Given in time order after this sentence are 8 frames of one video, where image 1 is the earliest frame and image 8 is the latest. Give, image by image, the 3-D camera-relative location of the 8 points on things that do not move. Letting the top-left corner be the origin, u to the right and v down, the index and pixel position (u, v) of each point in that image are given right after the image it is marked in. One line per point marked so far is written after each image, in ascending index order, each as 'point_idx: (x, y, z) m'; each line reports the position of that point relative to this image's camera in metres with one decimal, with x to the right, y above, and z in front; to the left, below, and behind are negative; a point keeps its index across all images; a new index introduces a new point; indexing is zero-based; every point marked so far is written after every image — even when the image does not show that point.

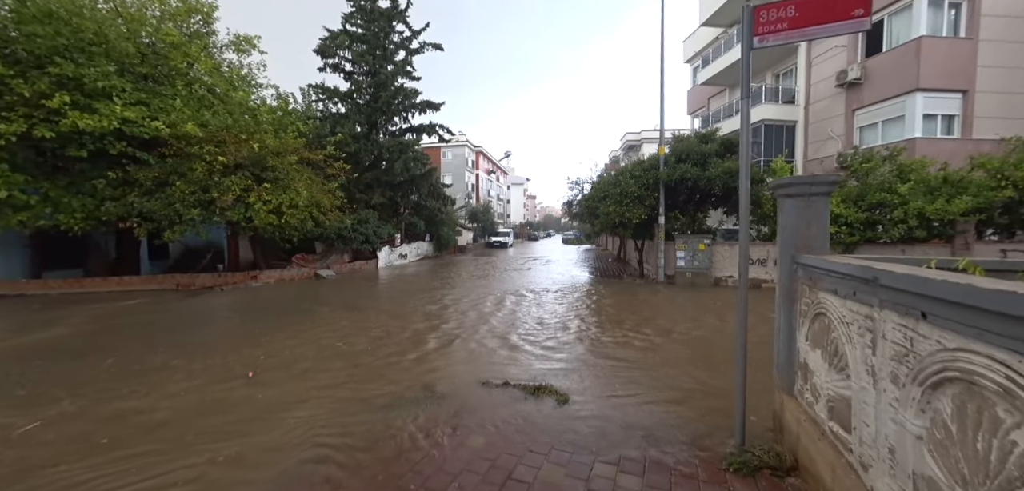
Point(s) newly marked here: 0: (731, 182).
0: (+8.3, +2.4, +14.9) m
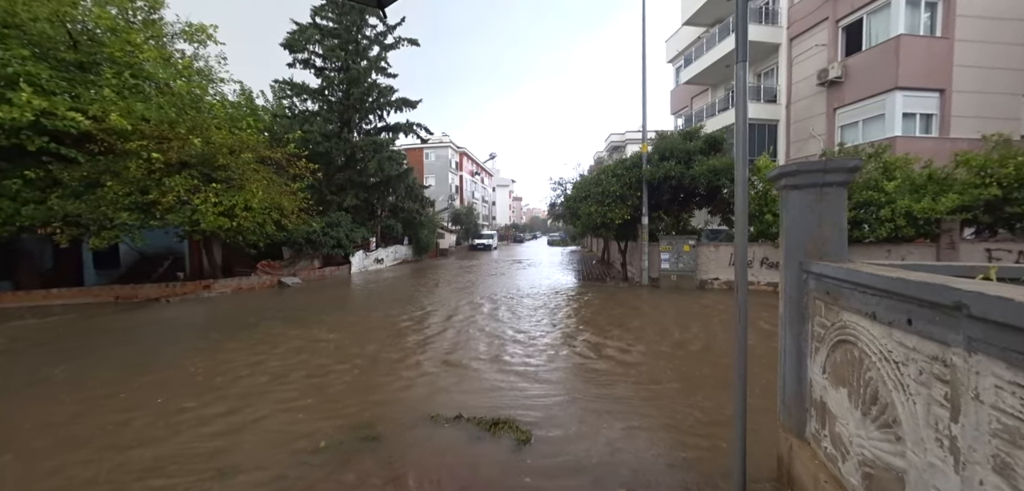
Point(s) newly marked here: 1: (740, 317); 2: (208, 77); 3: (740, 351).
0: (+7.4, +2.4, +14.4) m
1: (+1.7, -0.5, +2.9) m
2: (-11.3, +6.0, +15.2) m
3: (+1.7, -0.8, +2.9) m
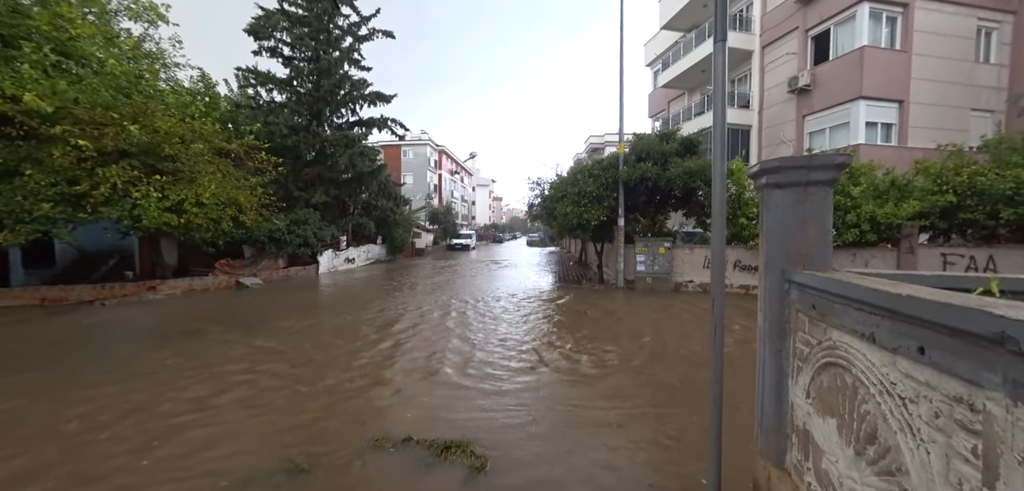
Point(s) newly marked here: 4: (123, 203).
0: (+6.5, +2.3, +14.4) m
1: (+1.3, -0.6, +2.5) m
2: (-12.2, +6.1, +14.2) m
3: (+1.3, -0.8, +2.6) m
4: (-10.6, +1.3, +10.8) m
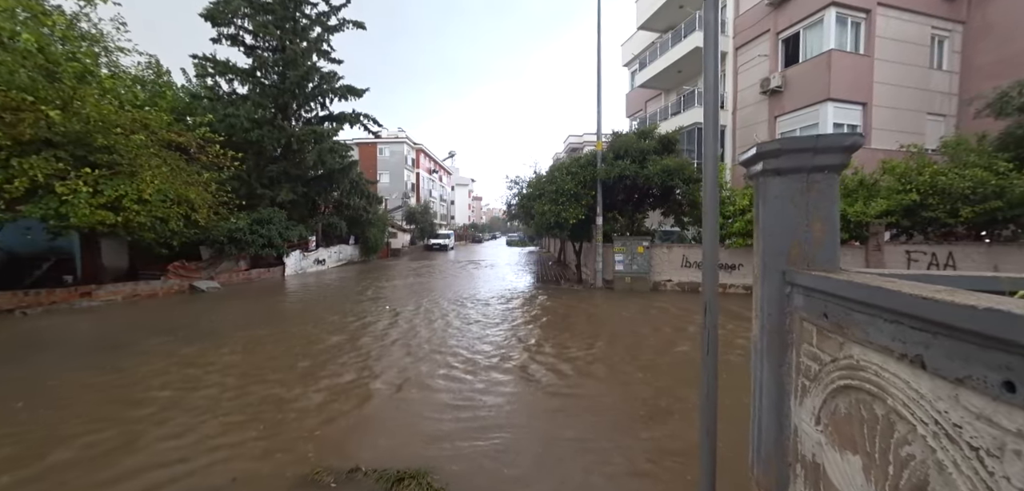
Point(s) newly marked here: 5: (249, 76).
0: (+5.6, +2.4, +14.2) m
1: (+1.1, -0.5, +2.1) m
2: (-13.1, +6.1, +13.0) m
3: (+1.1, -0.8, +2.2) m
4: (-11.2, +1.2, +9.8) m
5: (-12.7, +8.2, +19.3) m
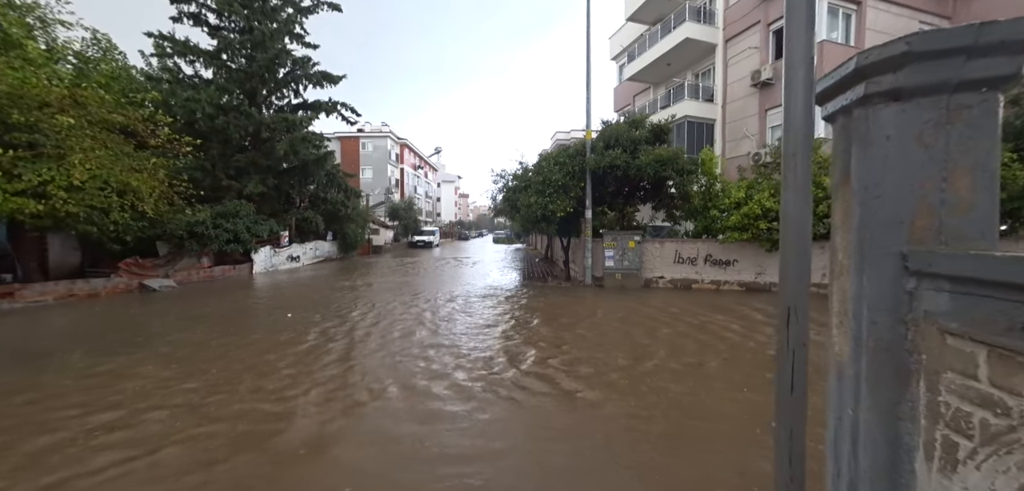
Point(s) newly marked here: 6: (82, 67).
0: (+5.1, +2.5, +13.5) m
1: (+0.9, -0.4, +1.3) m
2: (-13.5, +6.3, +11.7) m
3: (+0.9, -0.7, +1.3) m
4: (-11.6, +1.4, +8.5) m
5: (-13.4, +8.4, +17.9) m
6: (-13.4, +5.6, +12.9) m
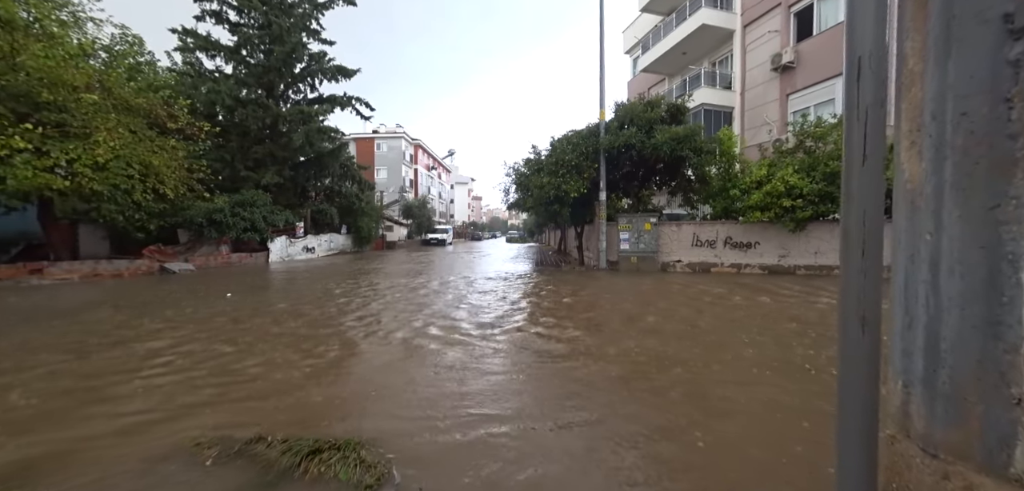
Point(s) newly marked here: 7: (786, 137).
0: (+5.5, +3.1, +13.2) m
1: (+1.0, +0.2, +1.1) m
2: (-13.2, +6.8, +12.0) m
3: (+1.0, 0.0, +1.1) m
4: (-11.3, +1.9, +8.8) m
5: (-12.9, +8.9, +18.3) m
6: (-13.0, +6.1, +13.2) m
7: (+9.9, +3.9, +14.1) m
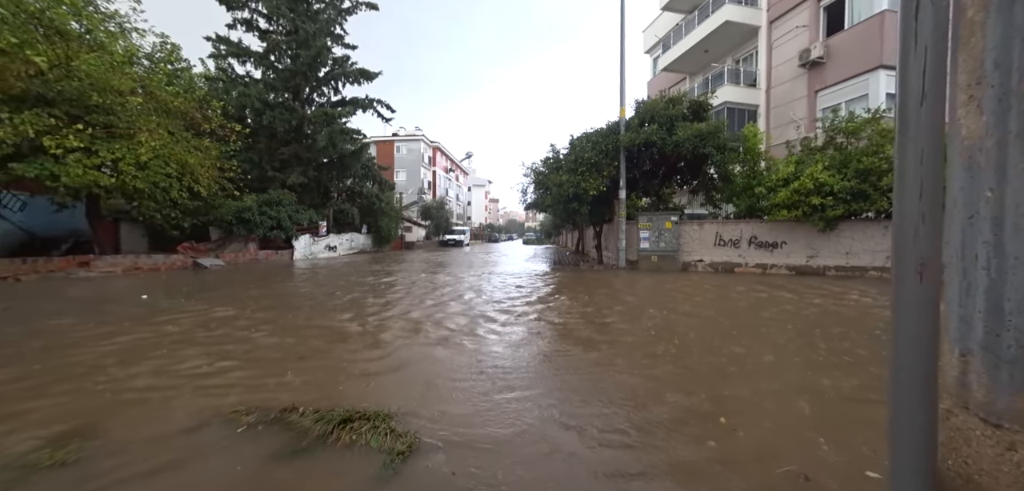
0: (+6.2, +3.2, +12.9) m
1: (+1.1, +0.4, +1.0) m
2: (-12.5, +6.9, +12.6) m
3: (+1.1, +0.1, +1.1) m
4: (-10.9, +2.0, +9.3) m
5: (-12.0, +9.0, +18.9) m
6: (-12.3, +6.2, +13.8) m
7: (+10.5, +3.9, +13.7) m
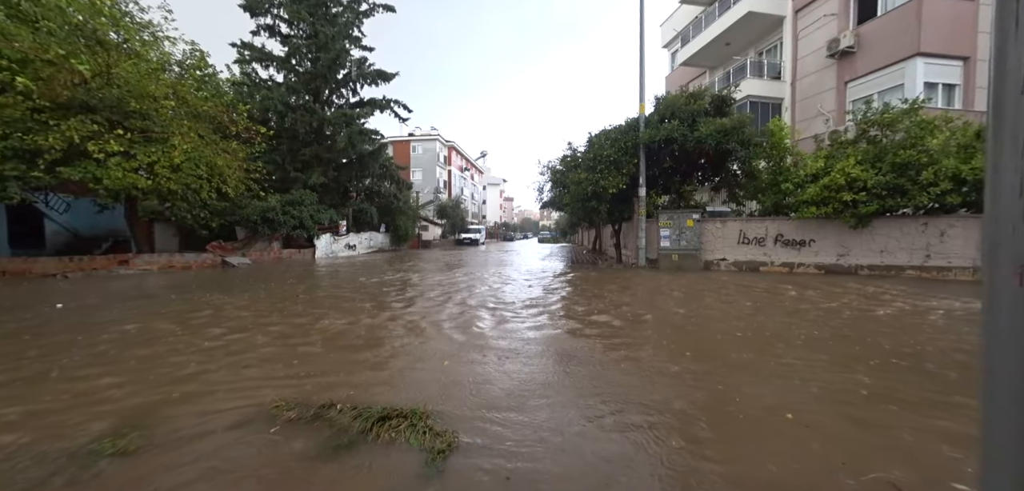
0: (+6.8, +3.2, +12.6) m
1: (+1.3, +0.4, +1.0) m
2: (-11.9, +6.9, +13.0) m
3: (+1.3, +0.1, +1.0) m
4: (-10.4, +2.0, +9.6) m
5: (-11.1, +9.0, +19.2) m
6: (-11.6, +6.2, +14.2) m
7: (+11.2, +4.0, +13.2) m
